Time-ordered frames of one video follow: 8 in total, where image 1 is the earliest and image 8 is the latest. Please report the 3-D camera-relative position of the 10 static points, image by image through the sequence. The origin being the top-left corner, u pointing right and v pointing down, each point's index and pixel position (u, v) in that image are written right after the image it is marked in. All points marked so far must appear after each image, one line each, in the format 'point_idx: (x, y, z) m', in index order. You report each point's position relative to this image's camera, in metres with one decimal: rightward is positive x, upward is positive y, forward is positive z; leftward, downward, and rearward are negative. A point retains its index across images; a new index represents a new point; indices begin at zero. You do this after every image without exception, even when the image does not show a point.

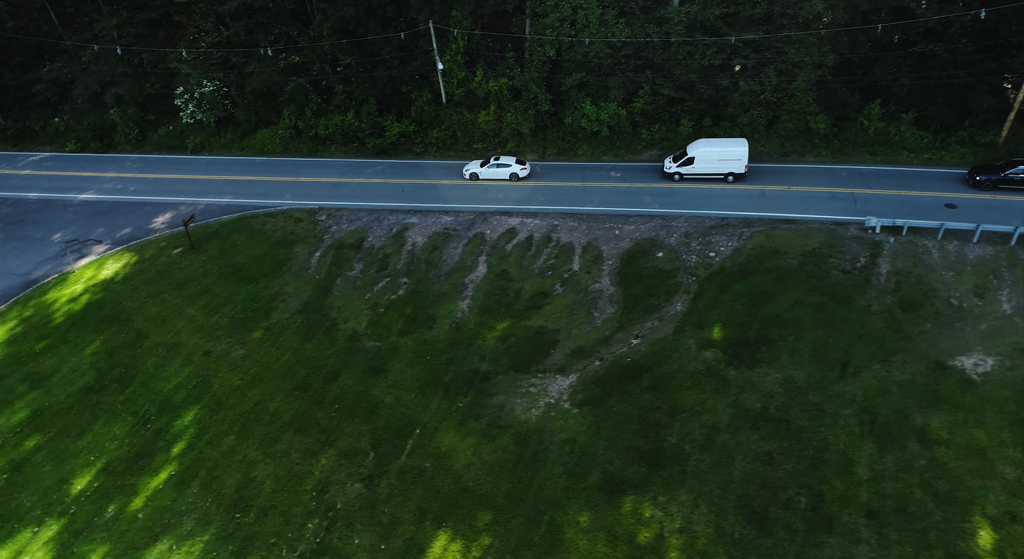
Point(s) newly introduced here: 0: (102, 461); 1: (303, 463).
0: (-12.9, -5.7, +17.7) m
1: (-6.3, -5.5, +17.0) m
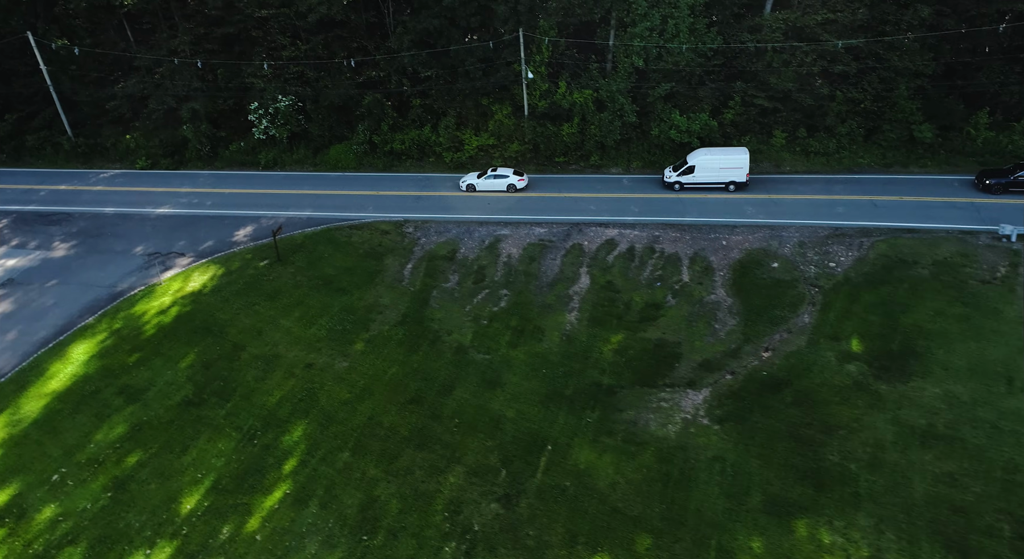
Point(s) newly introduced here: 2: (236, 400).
0: (-8.9, -5.9, +16.7) m
1: (-2.3, -5.6, +15.8) m
2: (-9.2, -4.0, +18.8) m
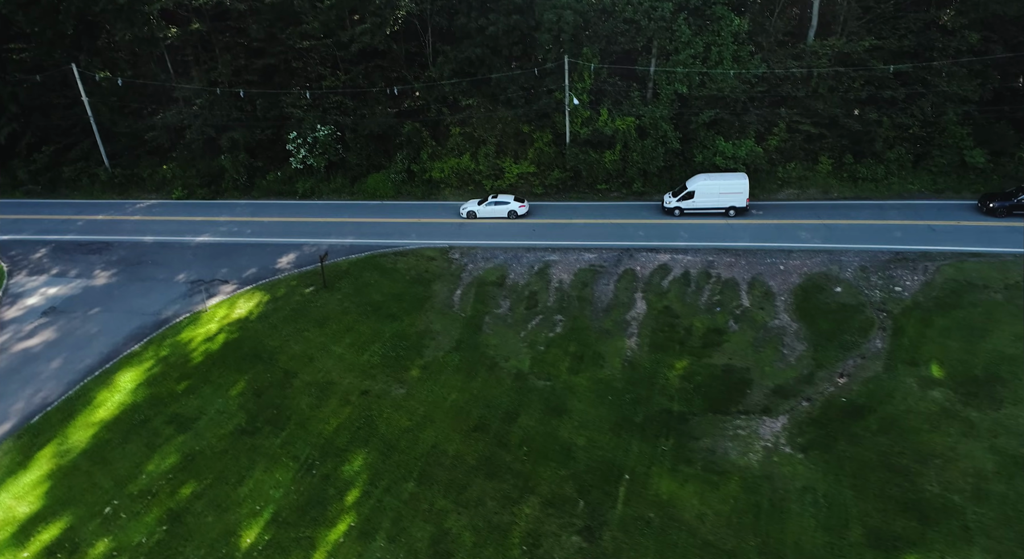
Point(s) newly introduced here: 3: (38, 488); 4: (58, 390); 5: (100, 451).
0: (-6.8, -6.5, +15.9) m
1: (-0.2, -6.2, +15.0) m
2: (-7.1, -4.8, +18.1) m
3: (-13.9, -6.1, +16.6) m
4: (-15.8, -3.9, +19.6) m
5: (-12.9, -5.4, +17.6) m
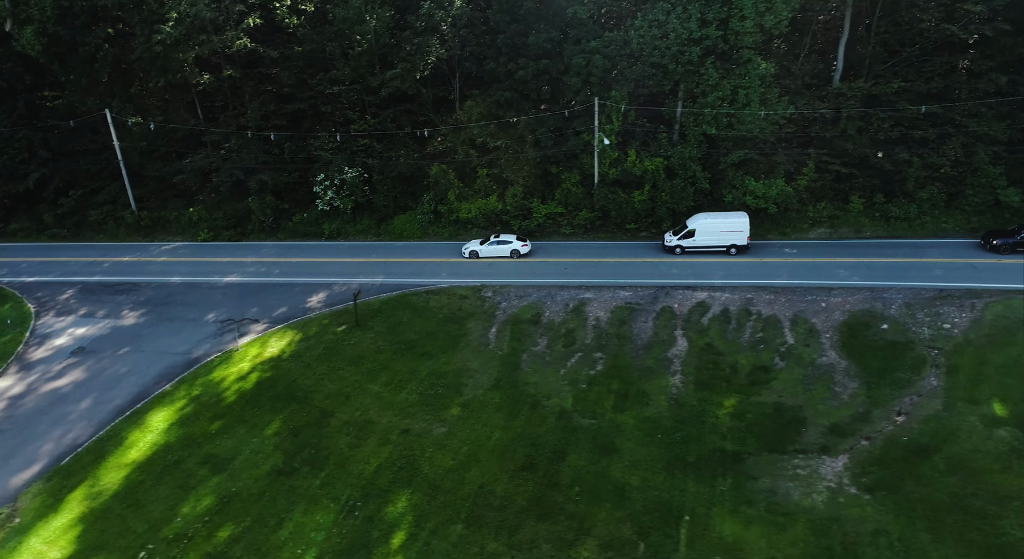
0: (-5.4, -7.4, +15.2) m
1: (+1.2, -7.0, +14.3) m
2: (-5.6, -5.9, +17.5) m
3: (-12.5, -7.1, +15.9) m
4: (-14.4, -5.1, +19.1) m
5: (-11.4, -6.4, +17.0) m
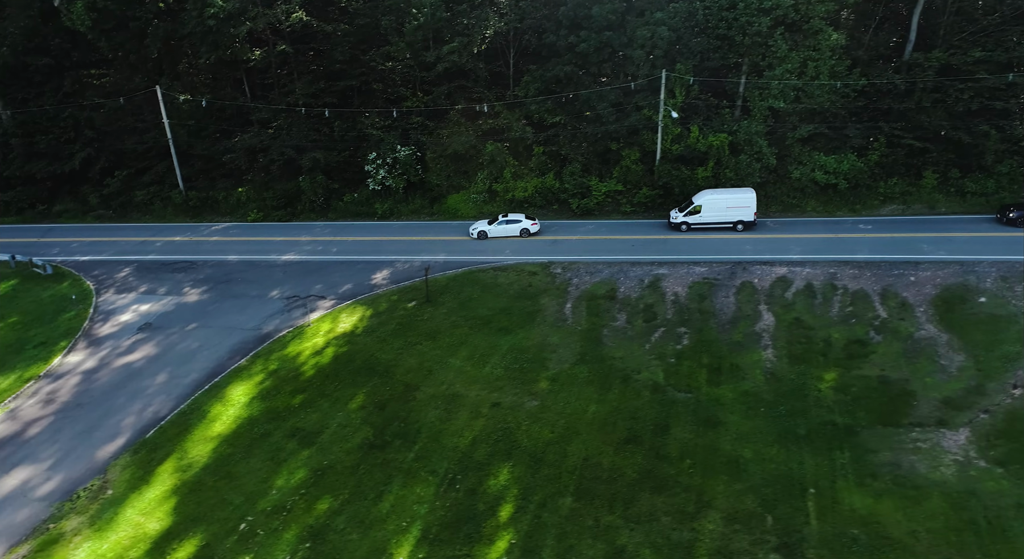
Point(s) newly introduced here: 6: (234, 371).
0: (-2.4, -6.5, +14.7) m
1: (+4.1, -6.0, +13.7) m
2: (-2.7, -4.9, +17.0) m
3: (-9.5, -6.1, +15.5) m
4: (-11.4, -4.1, +18.7) m
5: (-8.5, -5.5, +16.6) m
6: (-9.8, -3.2, +19.9) m
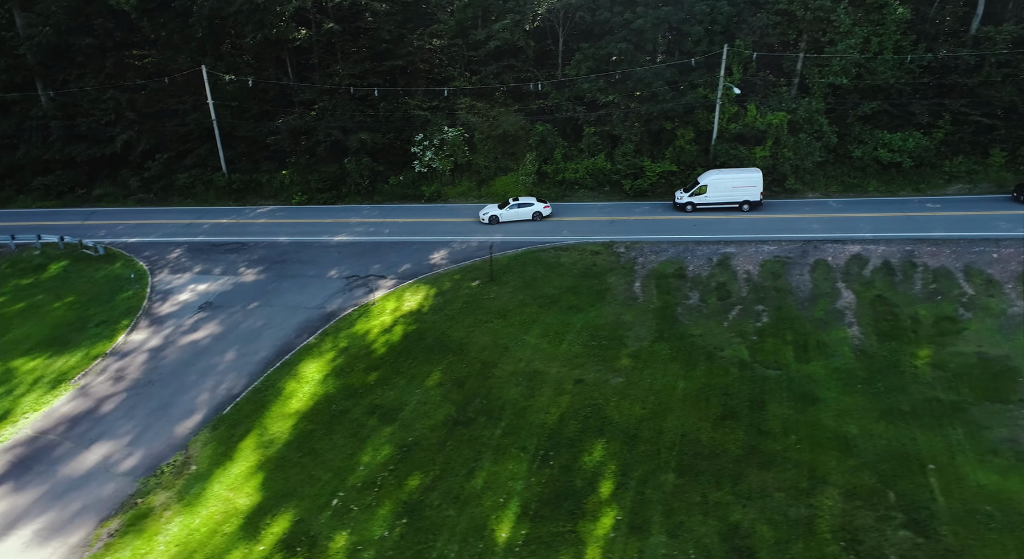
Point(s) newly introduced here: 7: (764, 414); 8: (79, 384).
0: (+0.1, -5.7, +14.2) m
1: (+6.7, -5.2, +13.1) m
2: (-0.1, -4.1, +16.5) m
3: (-6.9, -5.3, +15.1) m
4: (-8.8, -3.3, +18.3) m
5: (-5.9, -4.6, +16.1) m
6: (-7.2, -2.4, +19.5) m
7: (+6.9, -3.7, +15.6) m
8: (-14.0, -3.4, +18.3) m
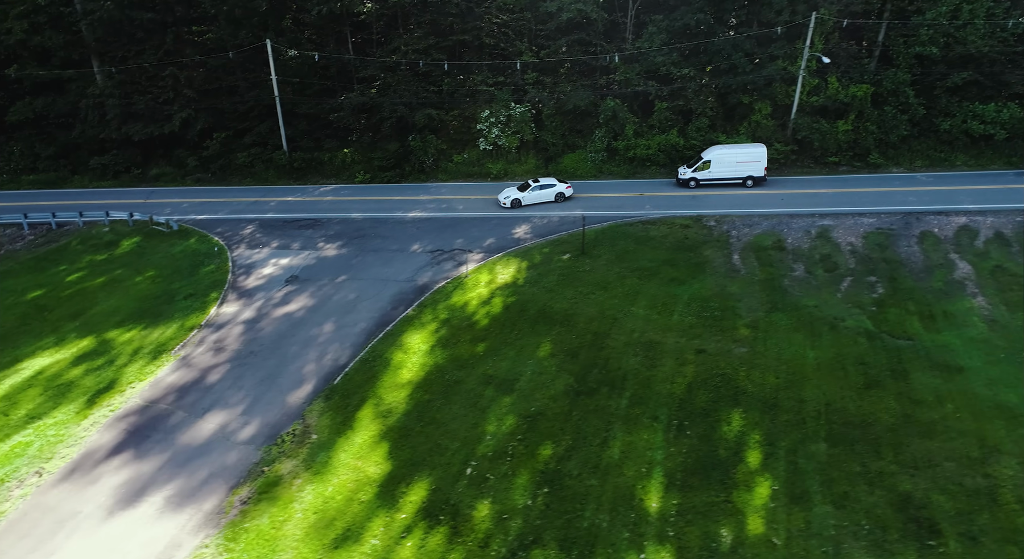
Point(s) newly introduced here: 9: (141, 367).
0: (+3.6, -4.7, +13.6) m
1: (+10.1, -4.3, +12.4) m
2: (+3.4, -3.1, +15.9) m
3: (-3.5, -4.3, +14.5) m
4: (-5.3, -2.3, +17.8) m
5: (-2.4, -3.7, +15.6) m
6: (-3.7, -1.4, +19.0) m
7: (+10.4, -2.7, +14.8) m
8: (-10.5, -2.4, +17.8) m
9: (-11.4, -2.7, +17.4) m
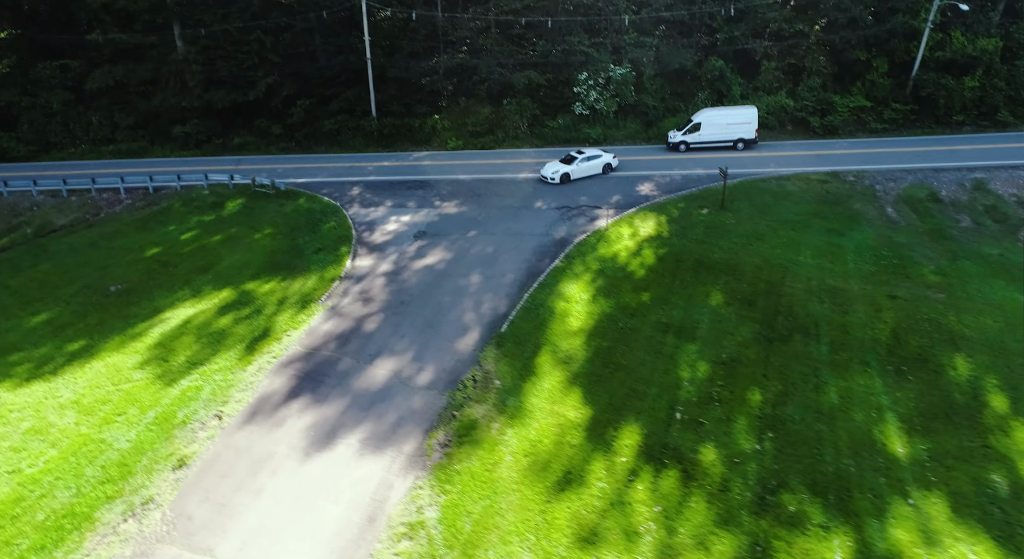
0: (+8.4, -3.1, +12.4) m
1: (+14.9, -2.7, +11.1) m
2: (+8.3, -1.4, +14.7) m
3: (+1.4, -2.7, +13.6) m
4: (-0.3, -0.6, +16.8) m
5: (+2.5, -2.0, +14.6) m
6: (+1.3, +0.3, +18.0) m
7: (+15.3, -1.1, +13.5) m
8: (-5.6, -0.8, +17.0) m
9: (-6.5, -1.1, +16.5) m
